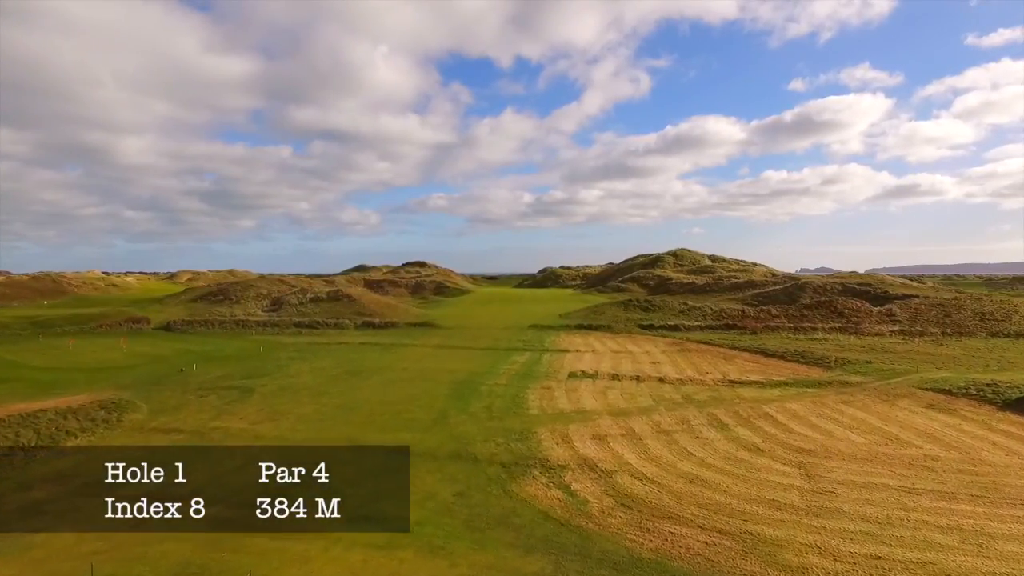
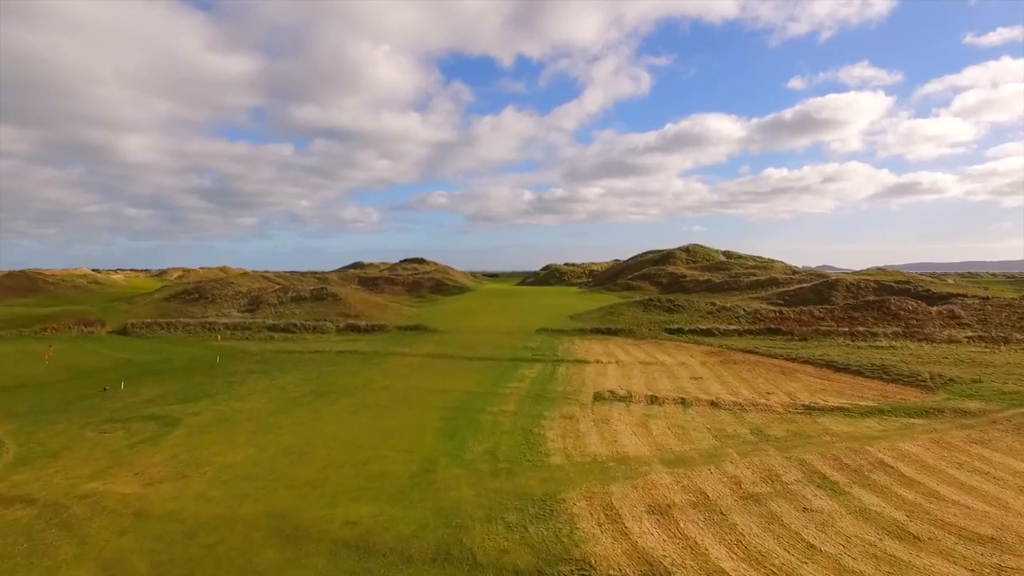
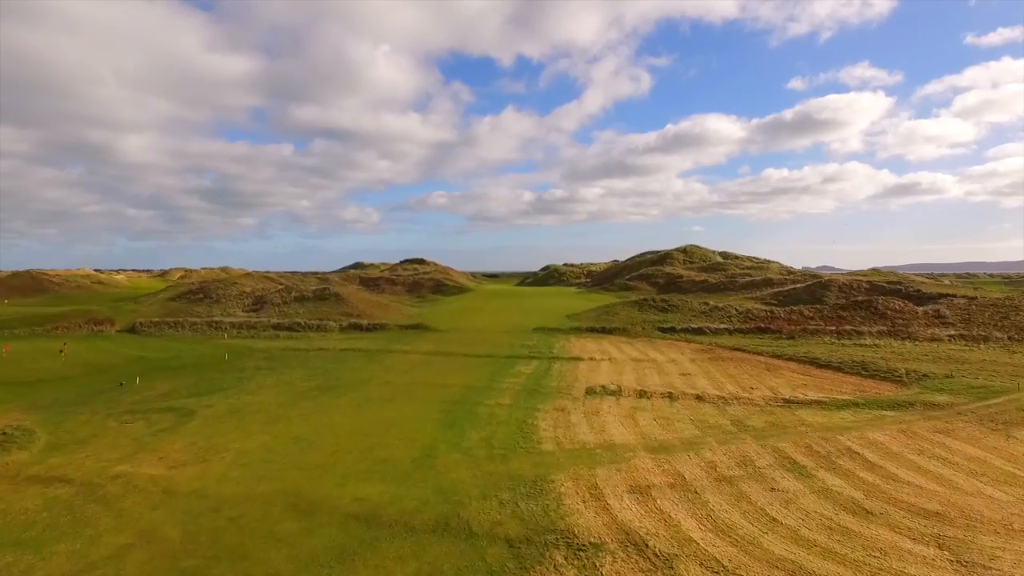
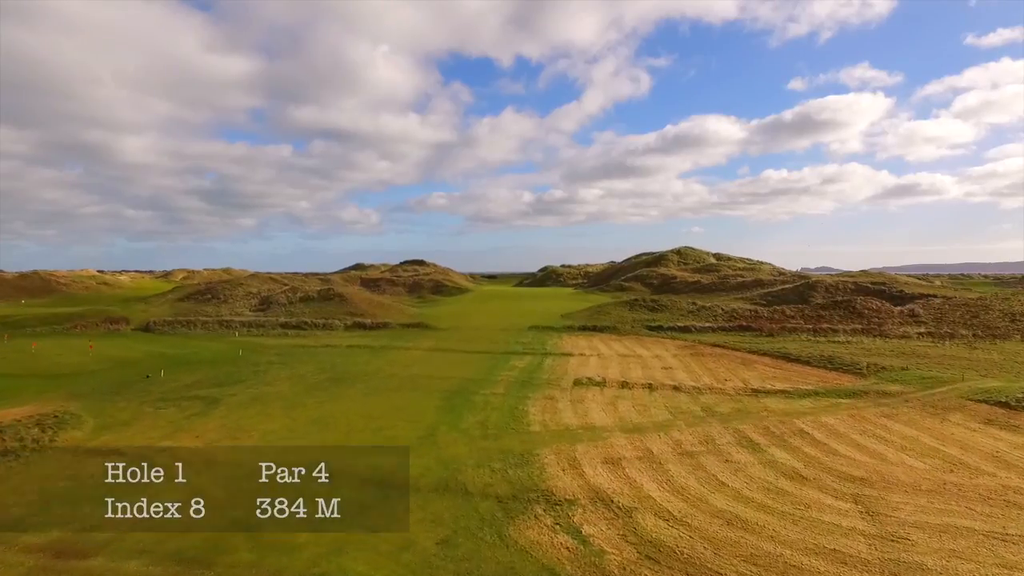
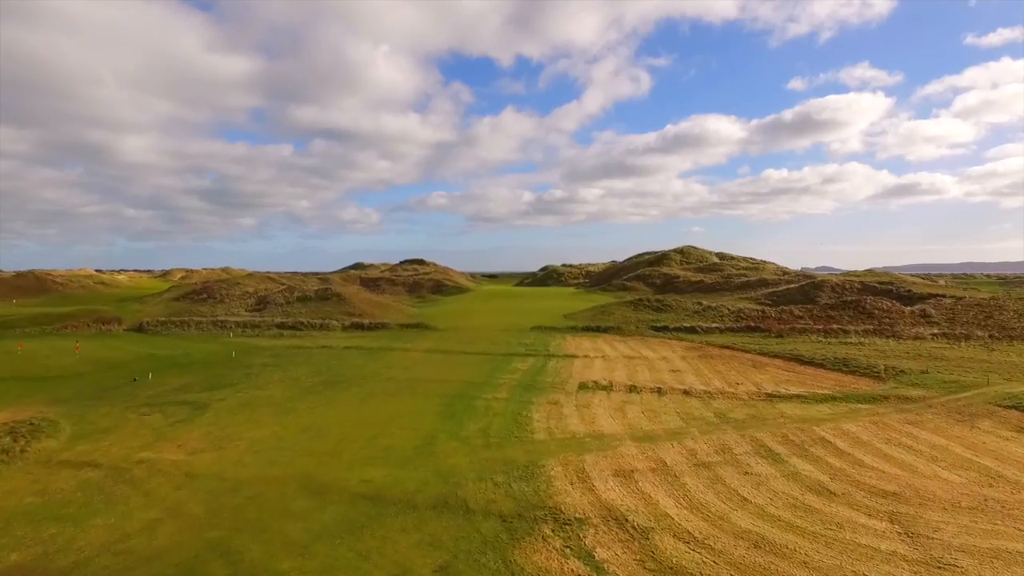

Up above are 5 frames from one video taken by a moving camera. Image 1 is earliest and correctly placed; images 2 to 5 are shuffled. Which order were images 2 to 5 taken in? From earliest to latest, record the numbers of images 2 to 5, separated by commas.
4, 5, 3, 2
